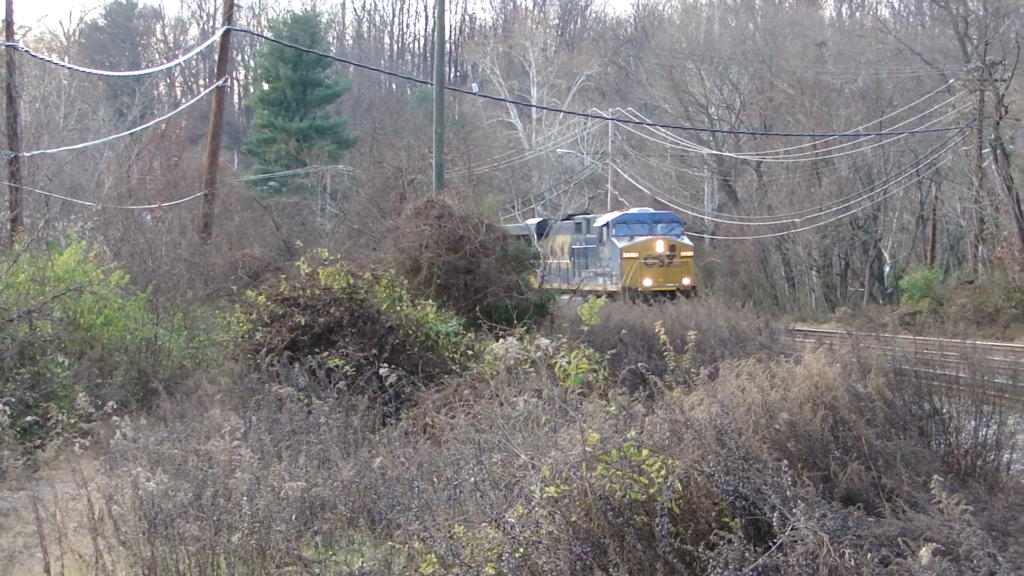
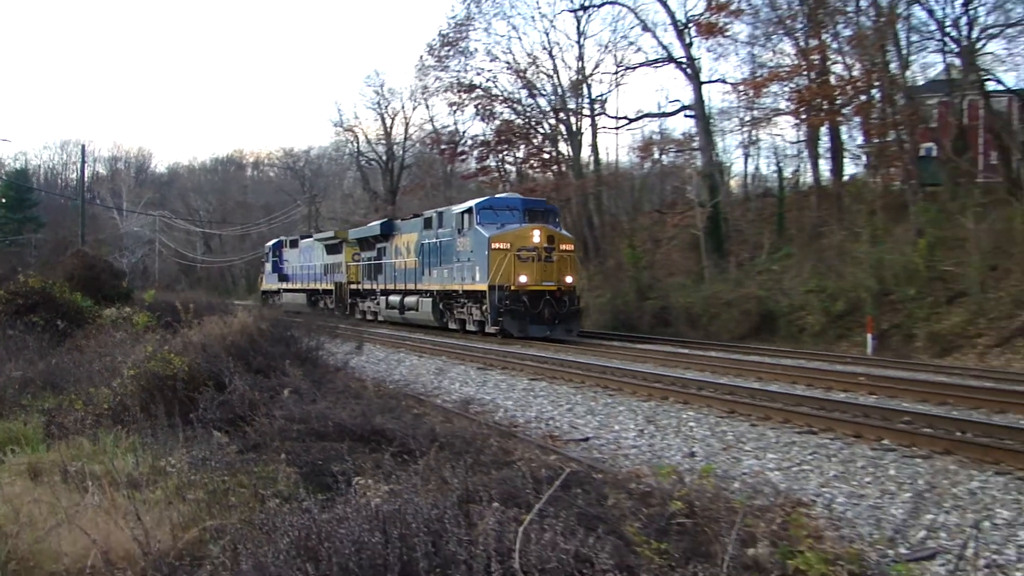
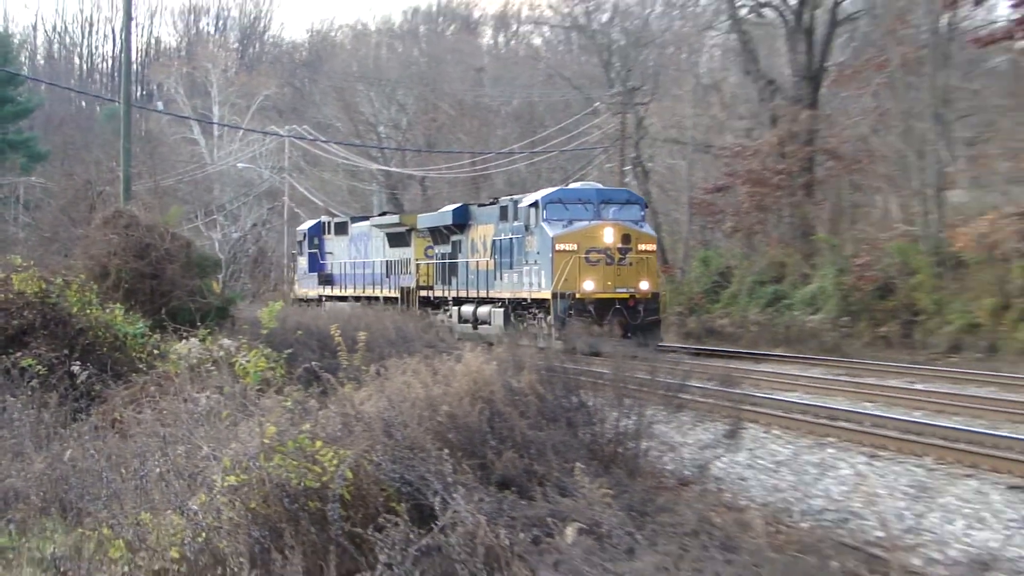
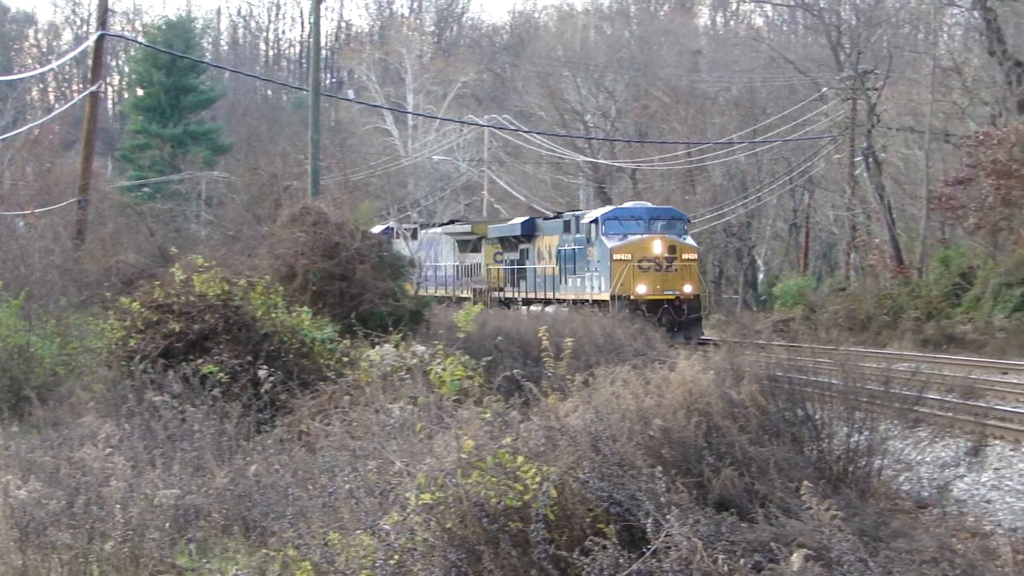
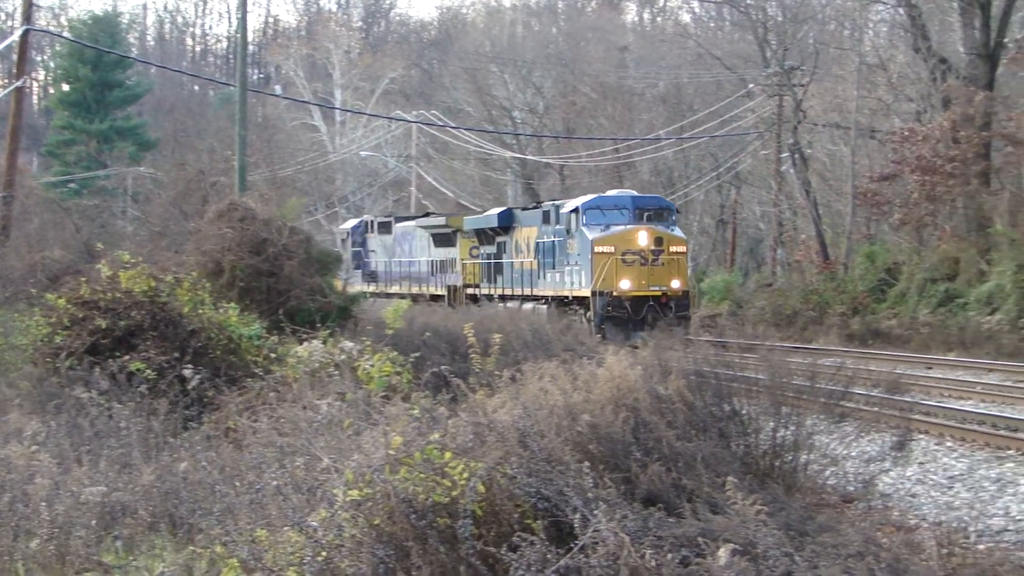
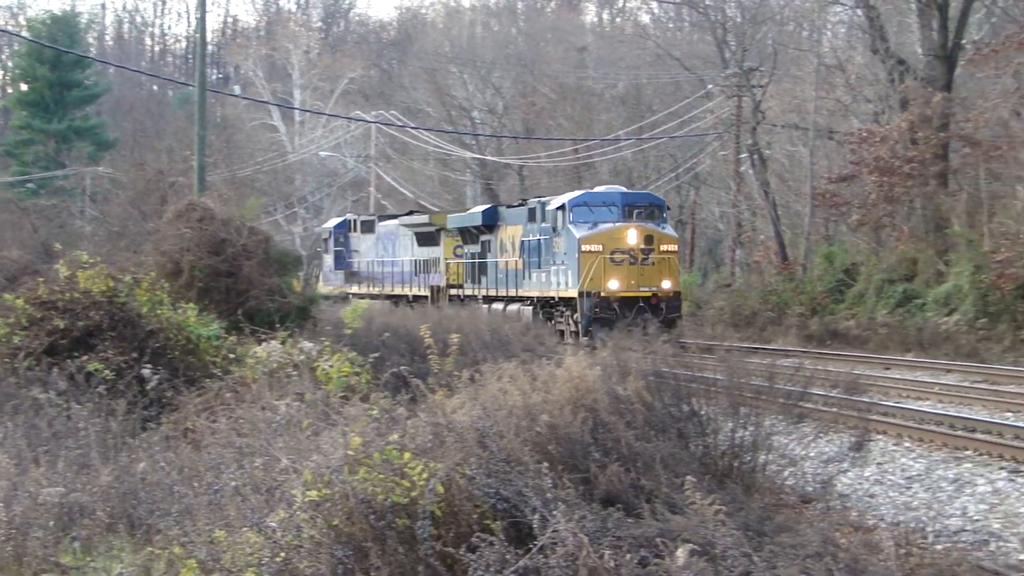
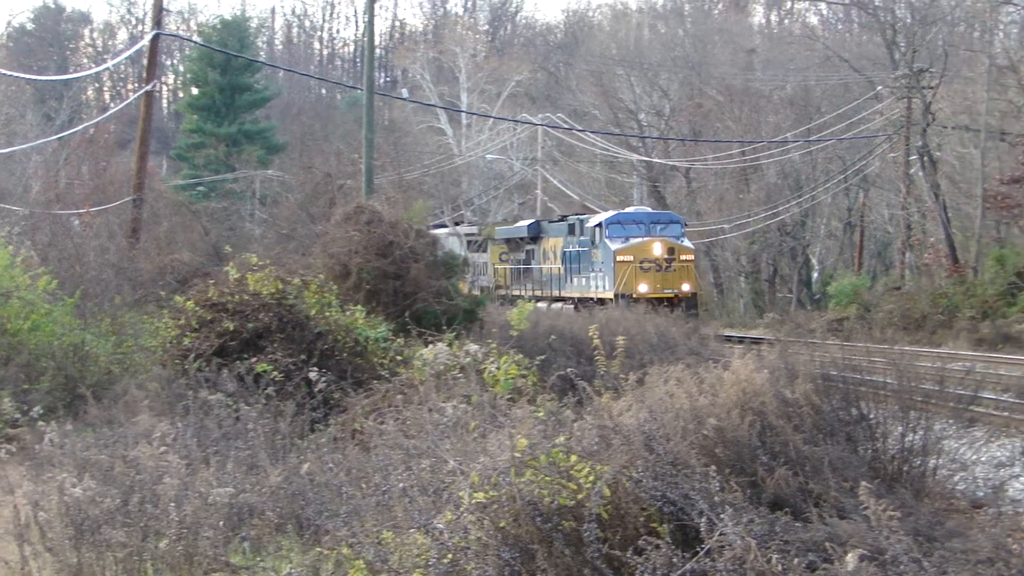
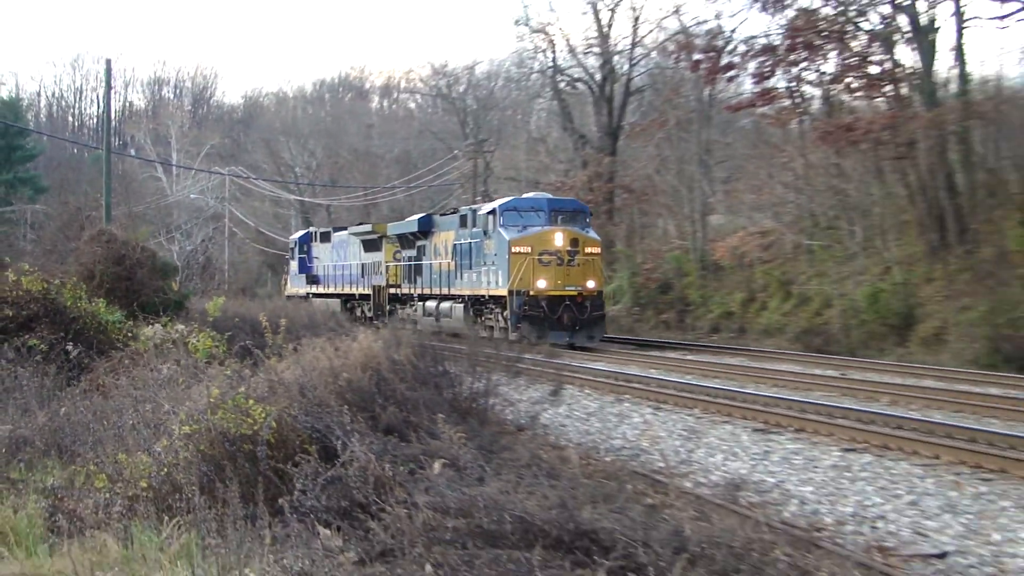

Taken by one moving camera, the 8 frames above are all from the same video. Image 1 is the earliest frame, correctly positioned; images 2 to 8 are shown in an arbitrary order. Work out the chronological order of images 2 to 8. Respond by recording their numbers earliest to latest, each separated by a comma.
7, 4, 5, 6, 3, 8, 2
